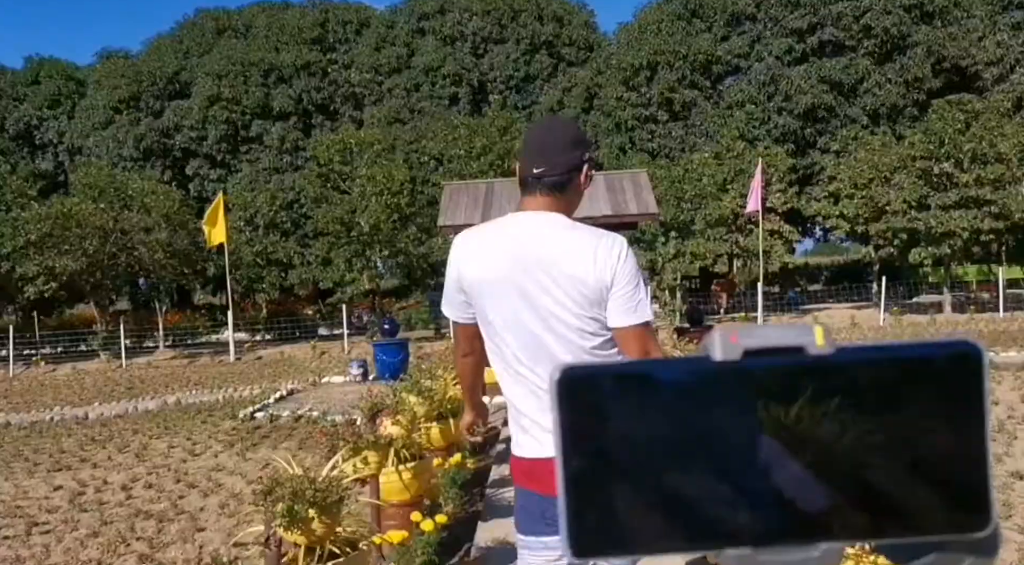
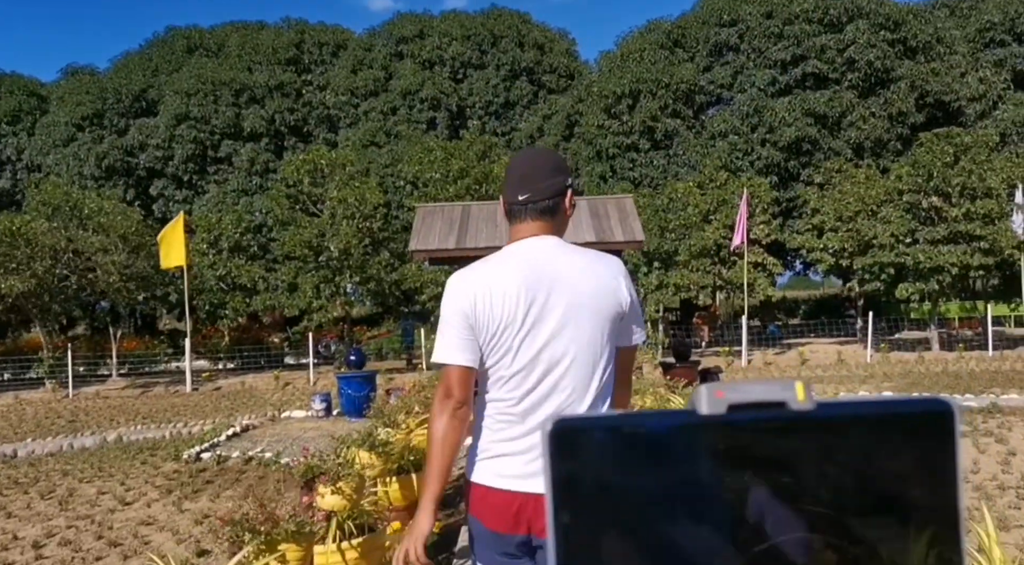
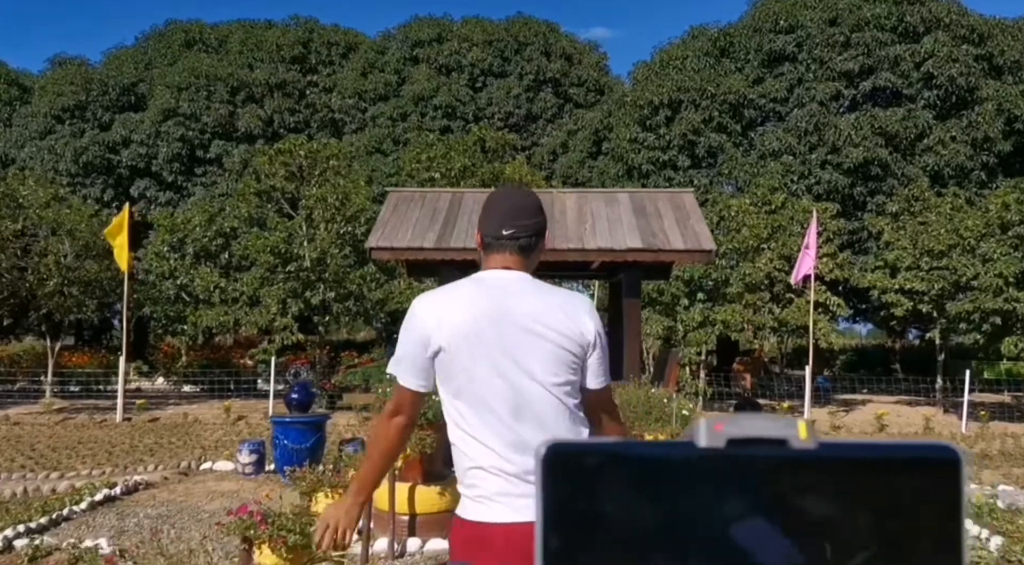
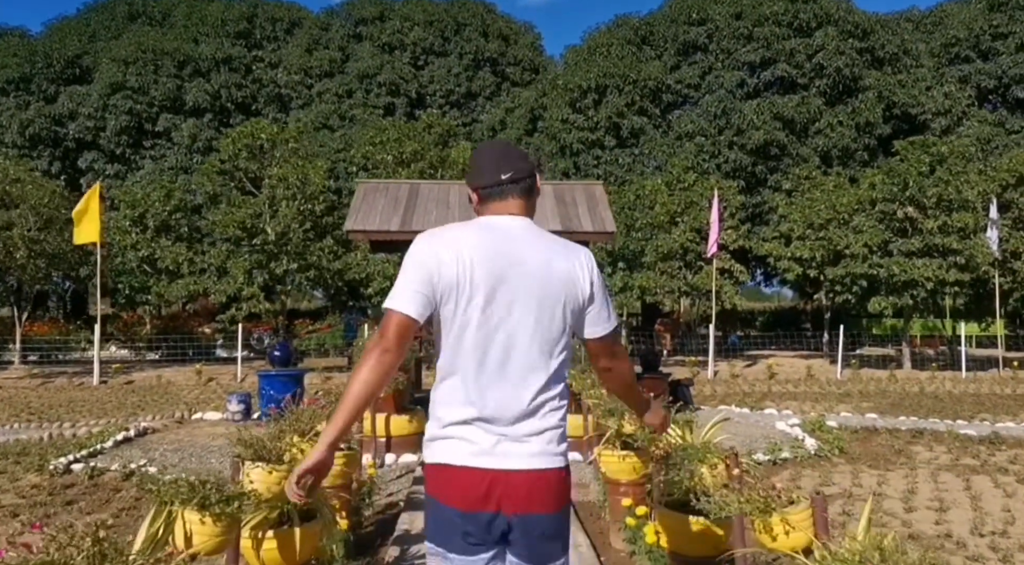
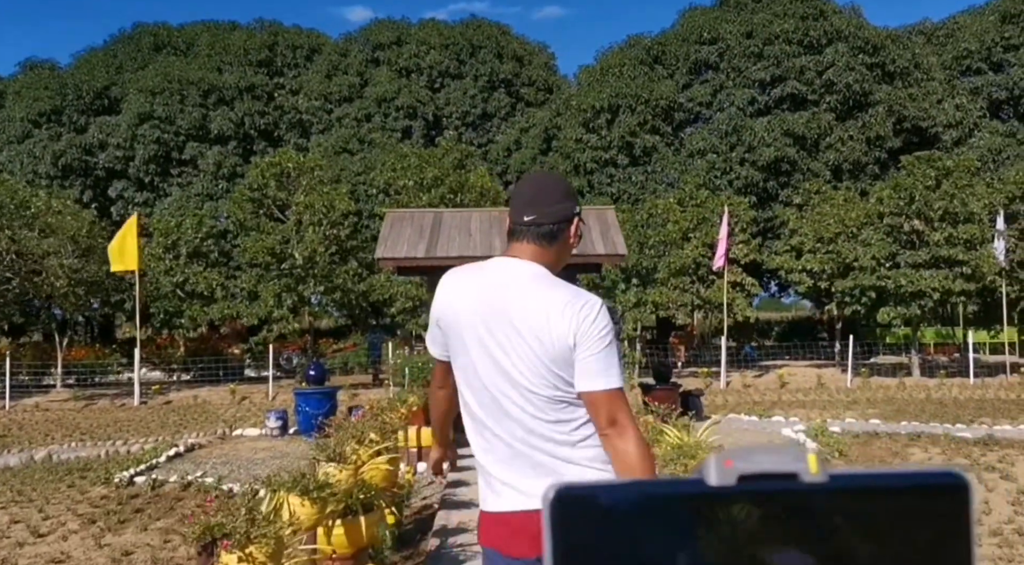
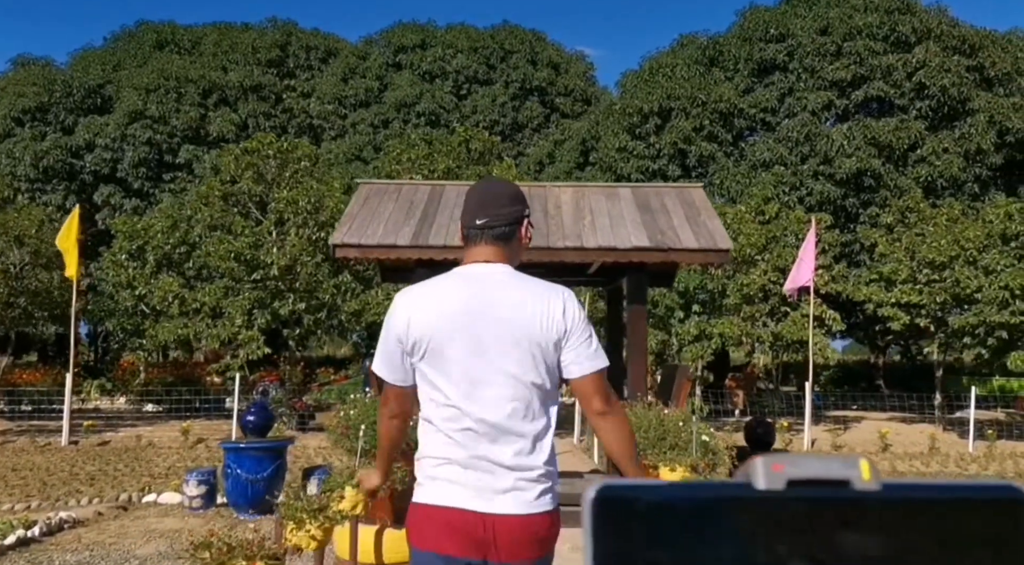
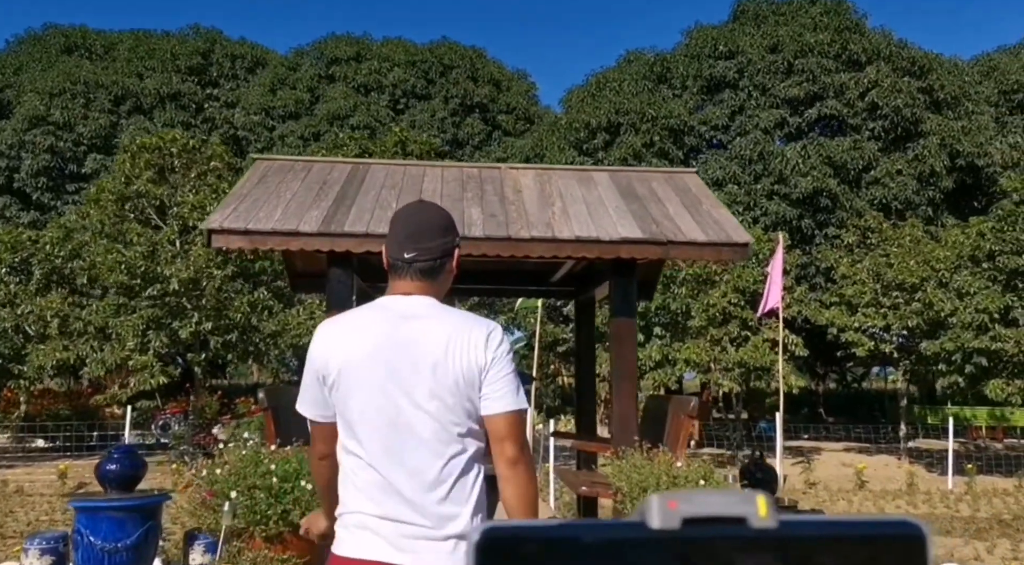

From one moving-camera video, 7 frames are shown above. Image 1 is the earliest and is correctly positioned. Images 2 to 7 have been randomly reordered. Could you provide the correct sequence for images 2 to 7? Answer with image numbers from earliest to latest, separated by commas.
2, 5, 4, 3, 6, 7
